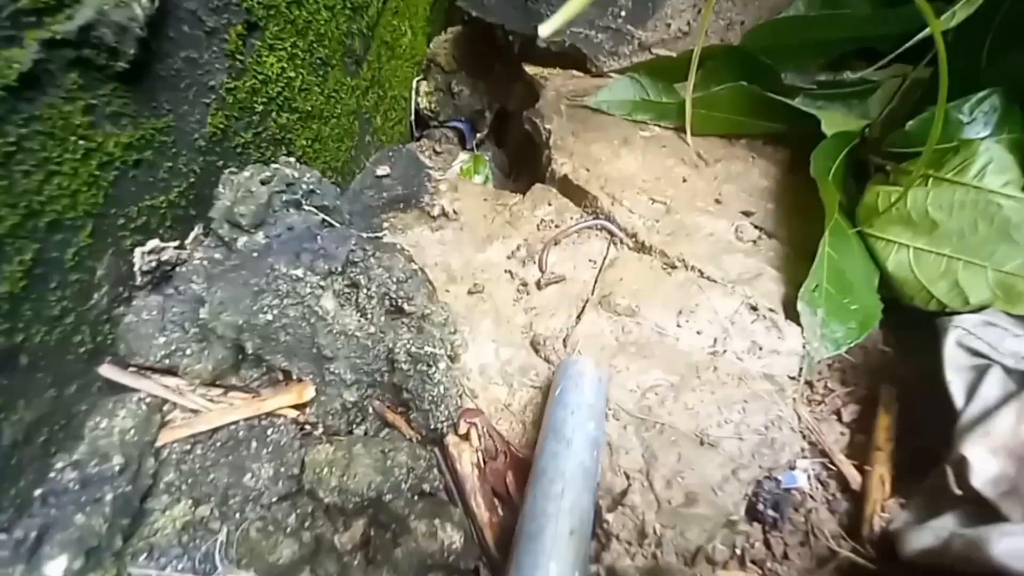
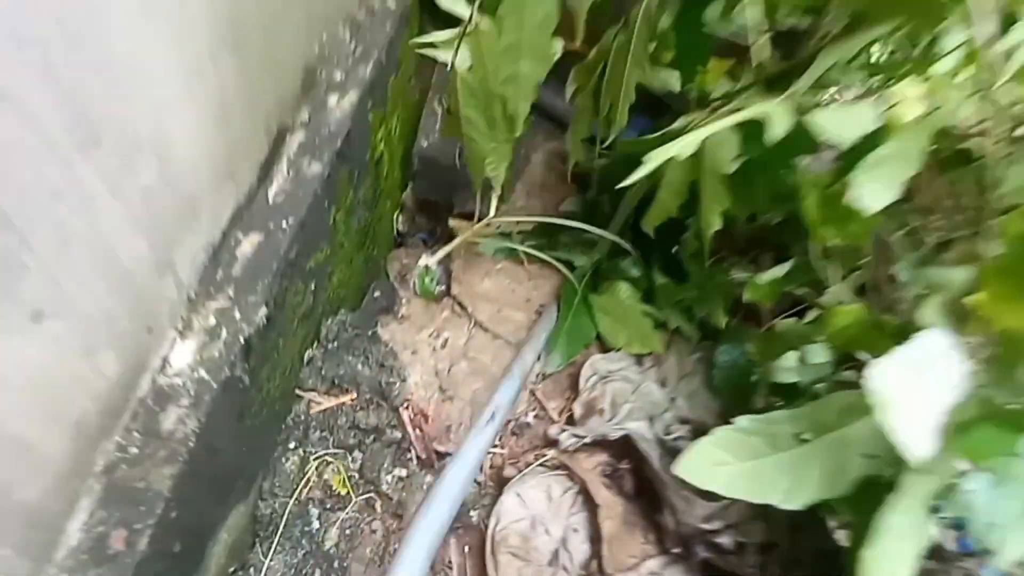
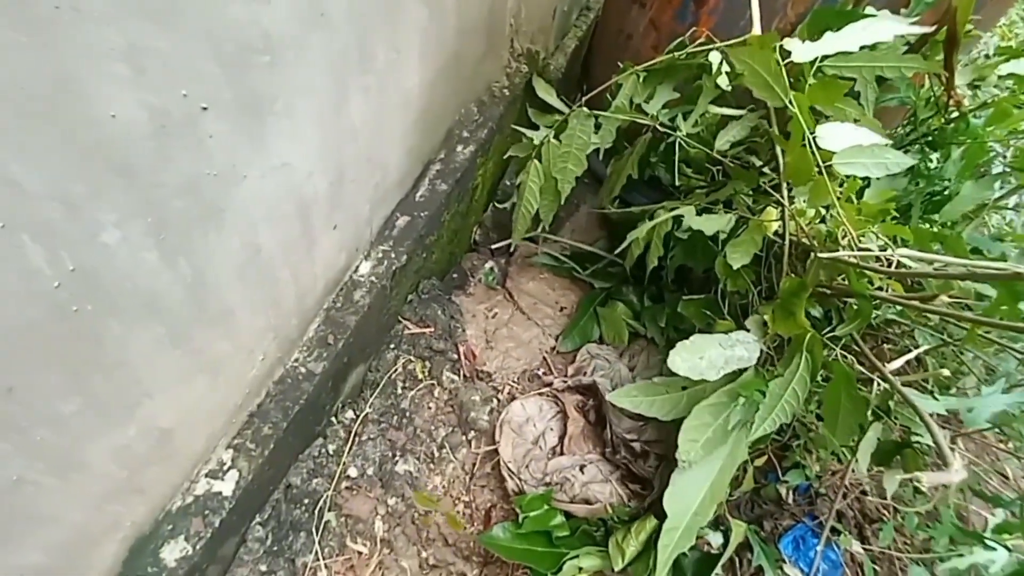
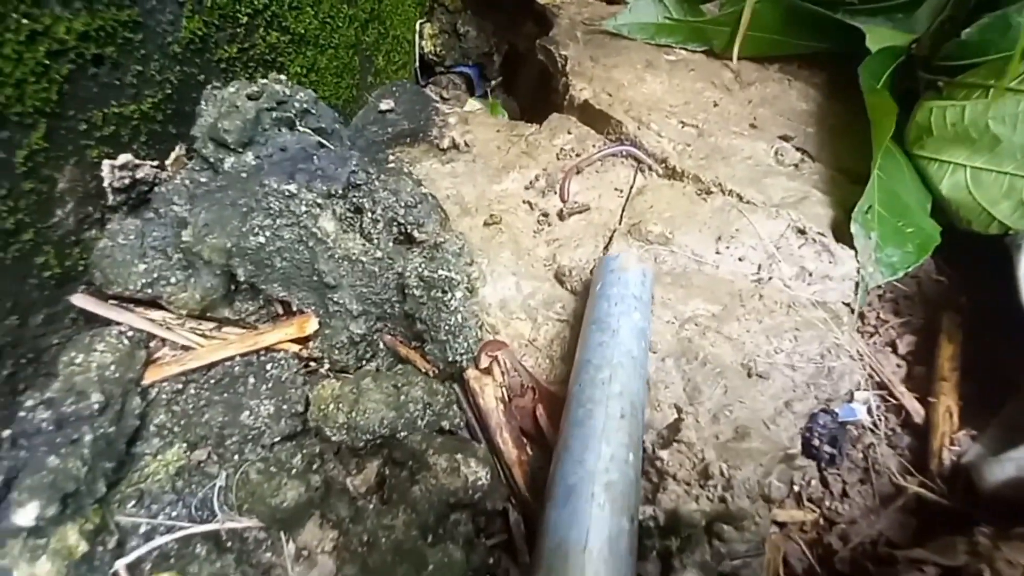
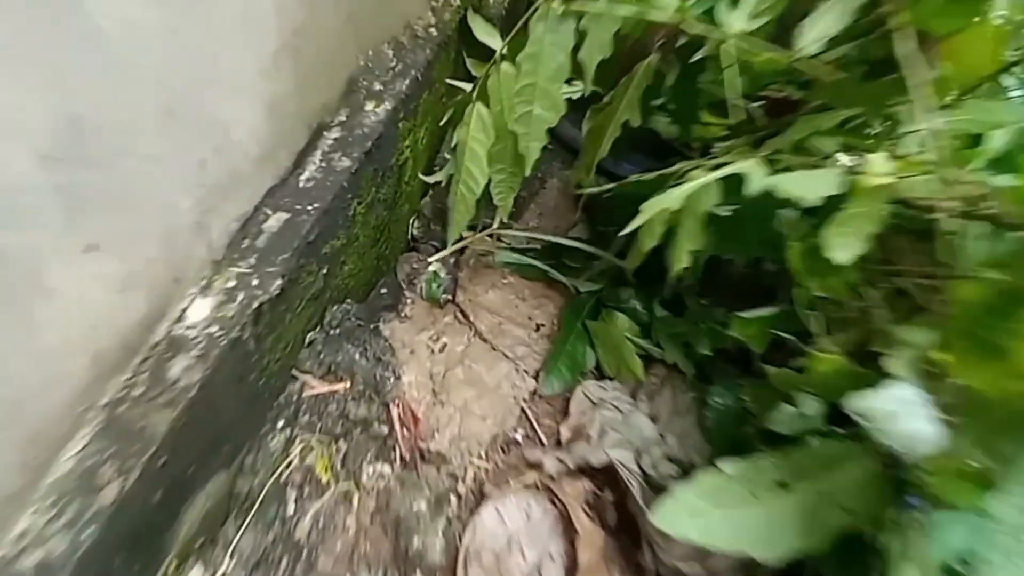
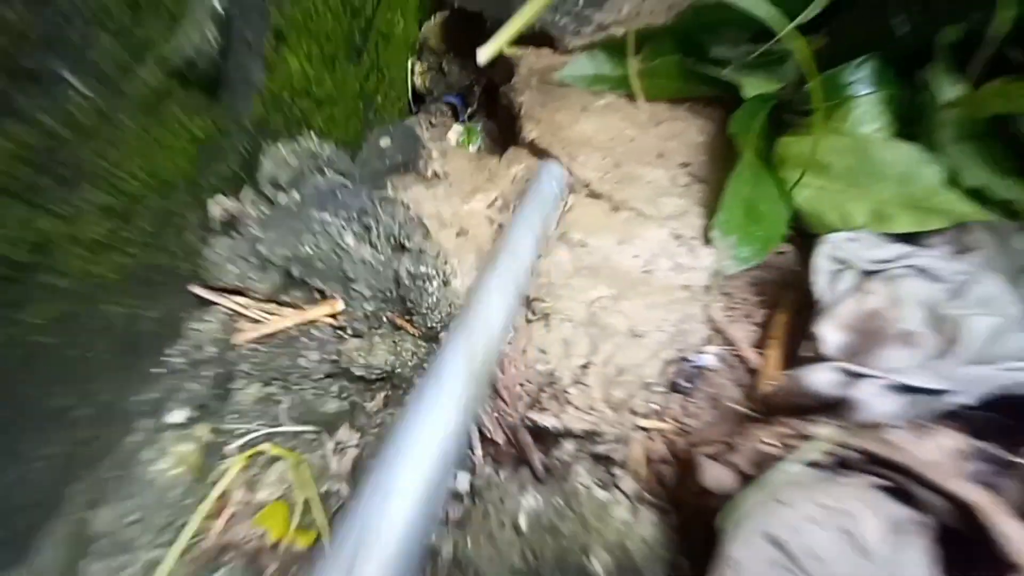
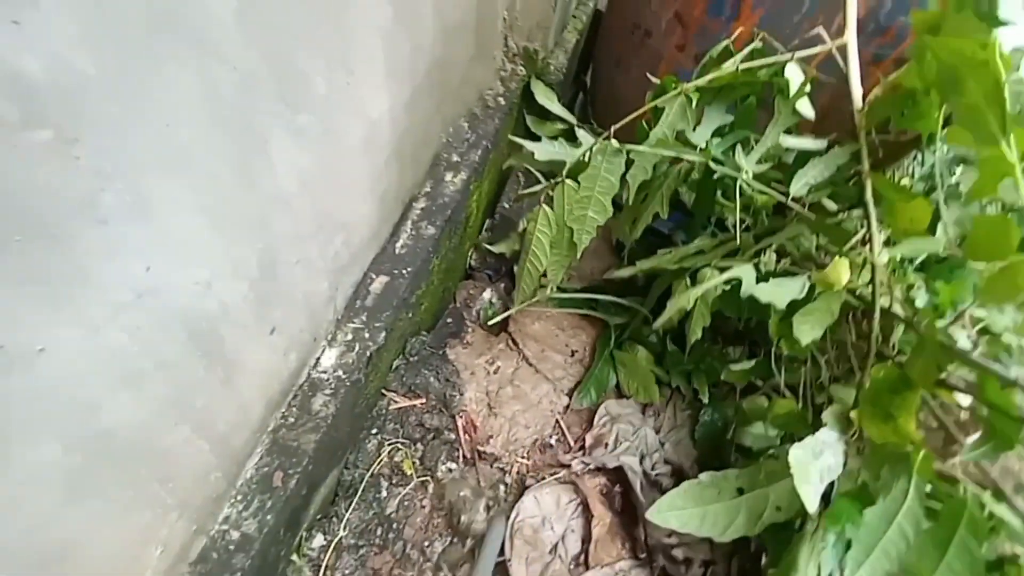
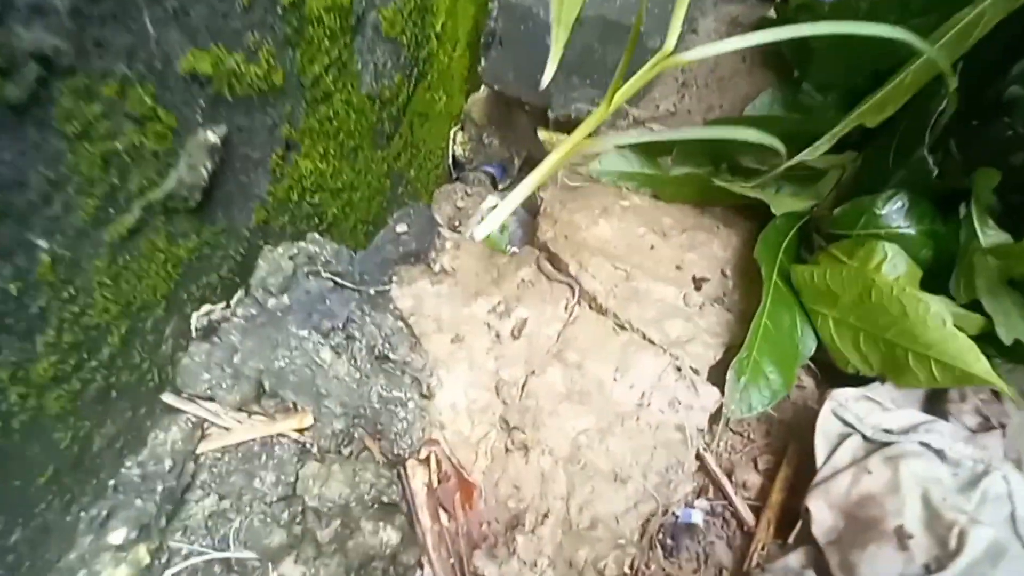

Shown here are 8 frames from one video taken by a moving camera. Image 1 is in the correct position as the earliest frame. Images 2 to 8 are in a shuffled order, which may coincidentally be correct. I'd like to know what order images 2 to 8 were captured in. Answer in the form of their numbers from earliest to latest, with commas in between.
4, 6, 2, 7, 3, 5, 8
